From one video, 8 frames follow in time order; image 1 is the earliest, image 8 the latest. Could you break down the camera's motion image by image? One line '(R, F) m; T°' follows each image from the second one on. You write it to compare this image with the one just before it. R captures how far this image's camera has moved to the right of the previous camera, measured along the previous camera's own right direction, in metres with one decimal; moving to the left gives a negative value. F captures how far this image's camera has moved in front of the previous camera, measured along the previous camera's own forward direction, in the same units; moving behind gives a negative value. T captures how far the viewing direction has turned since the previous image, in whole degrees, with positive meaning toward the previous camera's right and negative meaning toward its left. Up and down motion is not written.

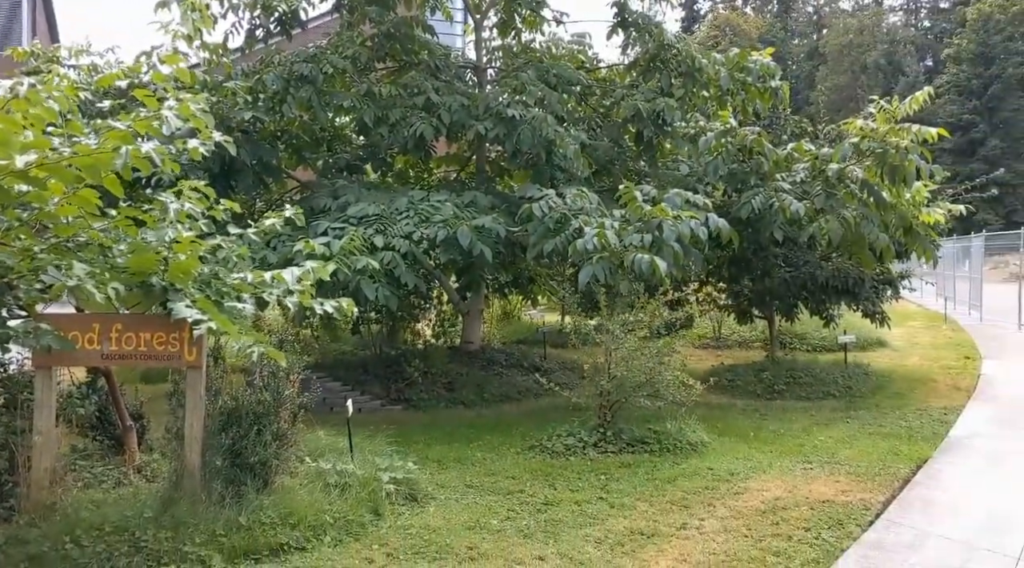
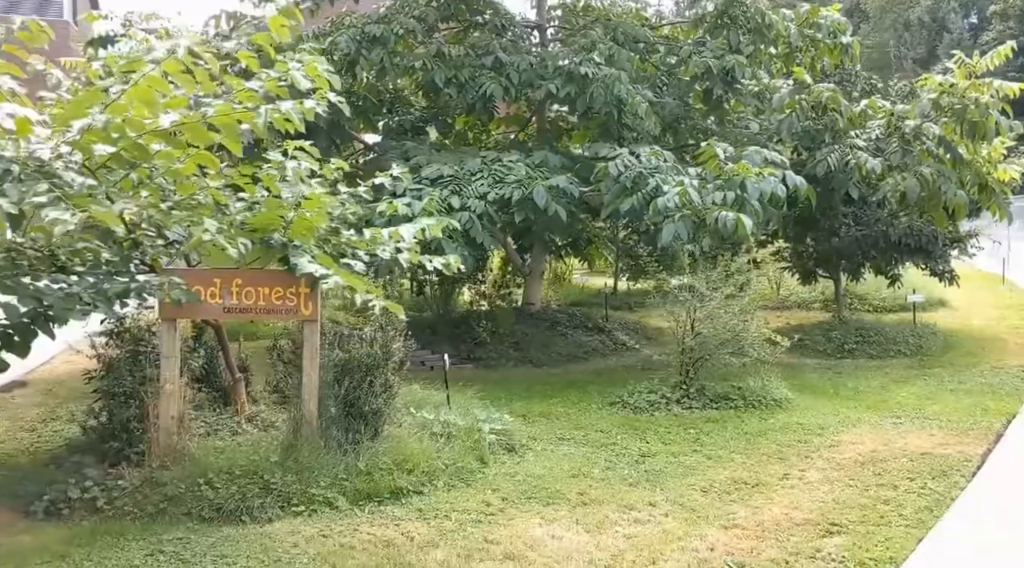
(-0.4, -0.1) m; -2°
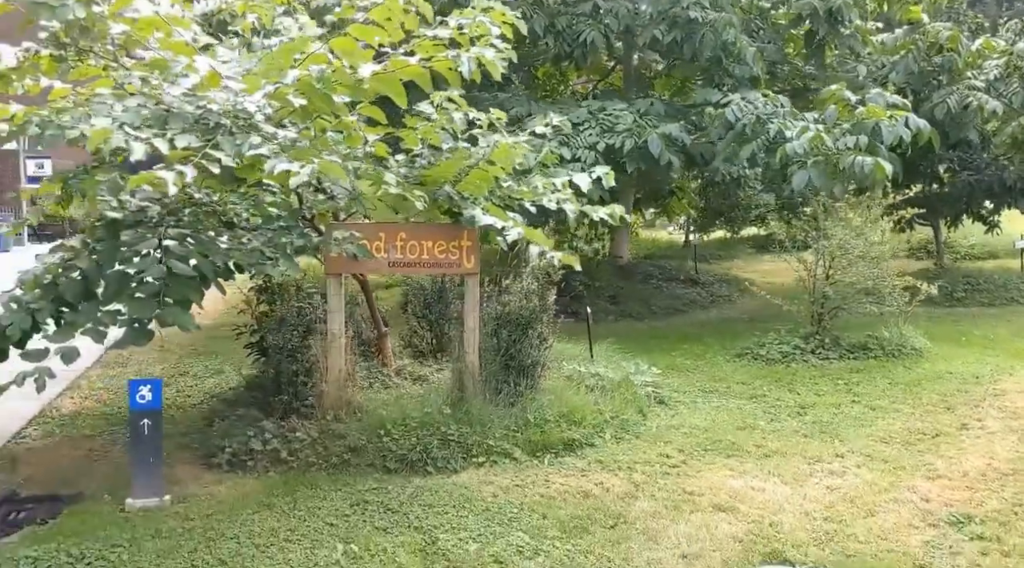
(-0.7, 0.0) m; -3°
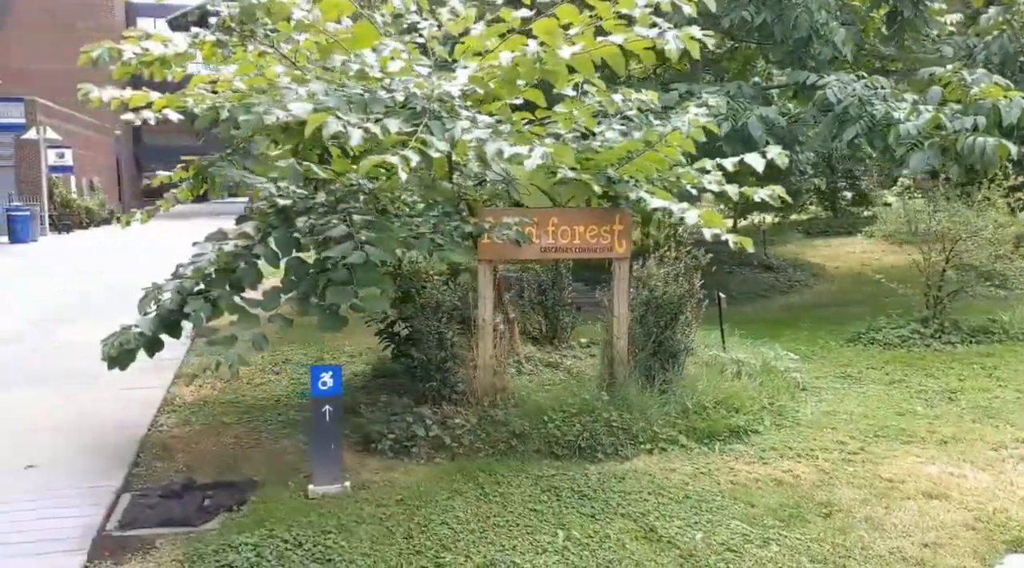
(-0.8, 0.0) m; -1°
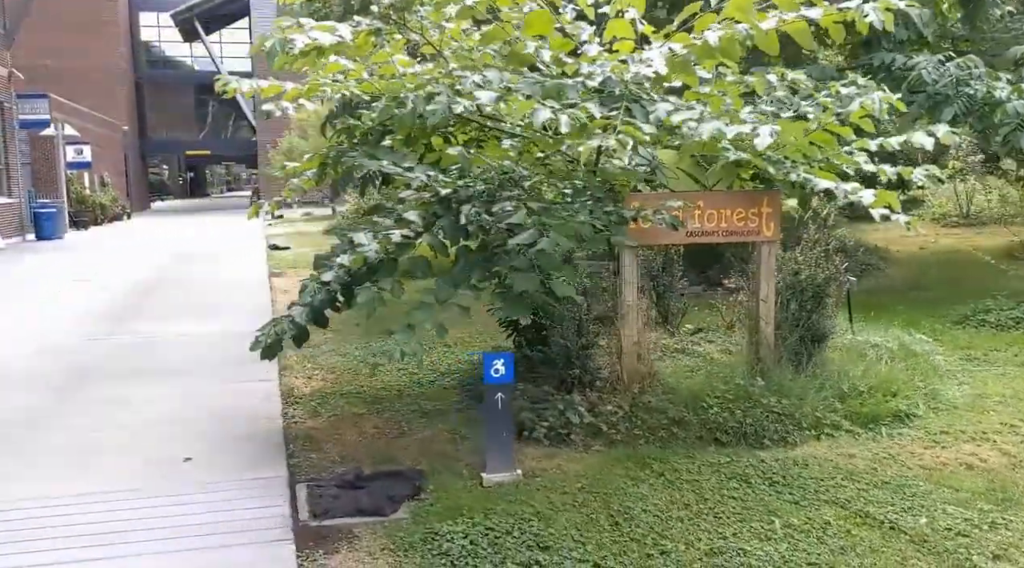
(-0.8, 0.0) m; -1°
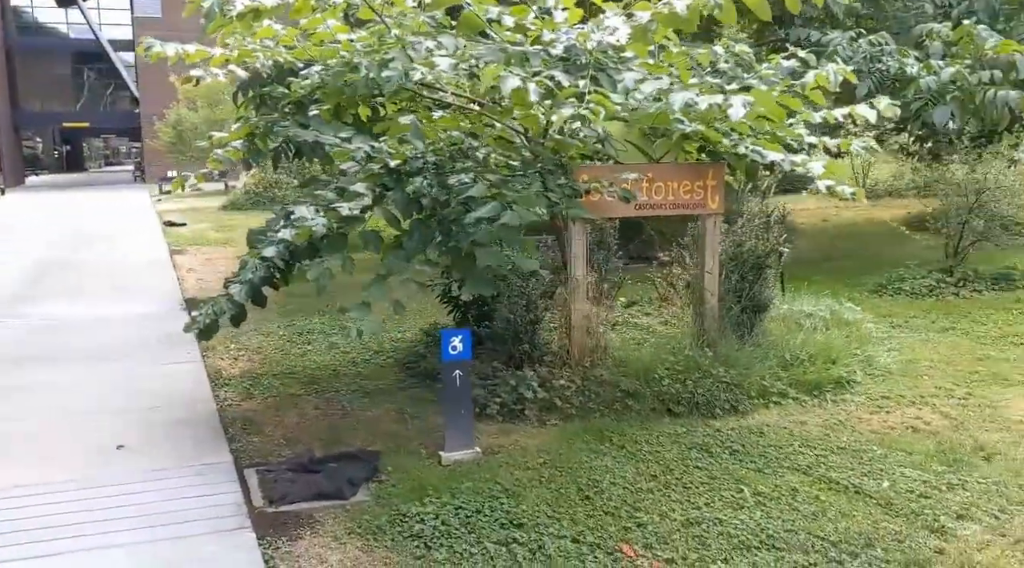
(-0.3, +0.1) m; +6°
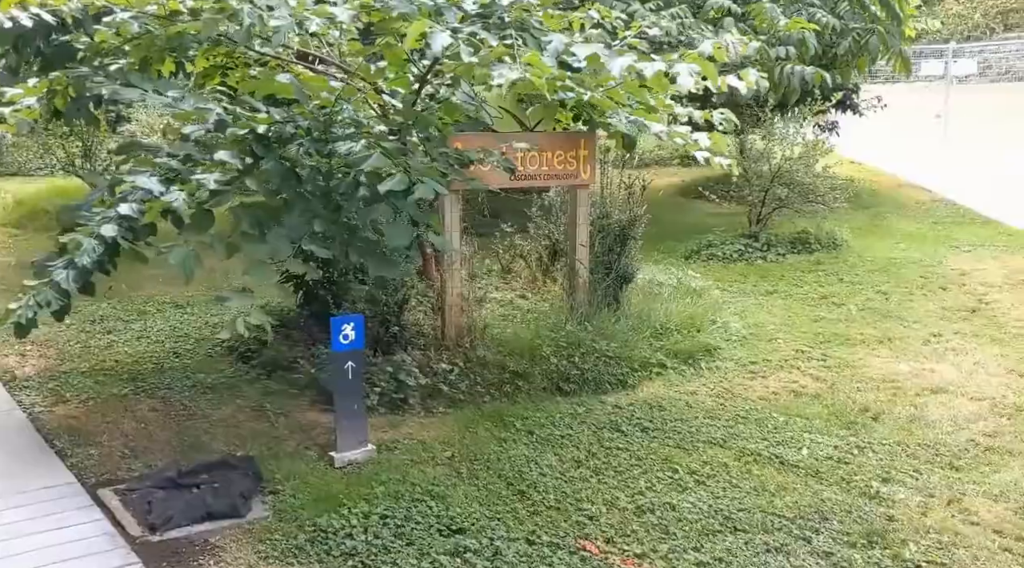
(-0.6, +0.4) m; +15°
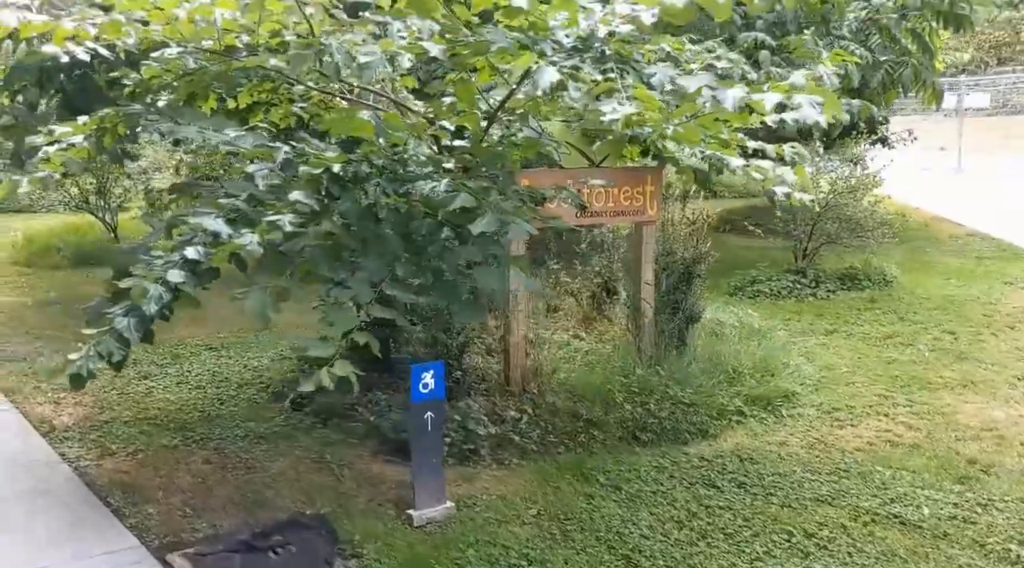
(-0.4, +0.2) m; 0°
